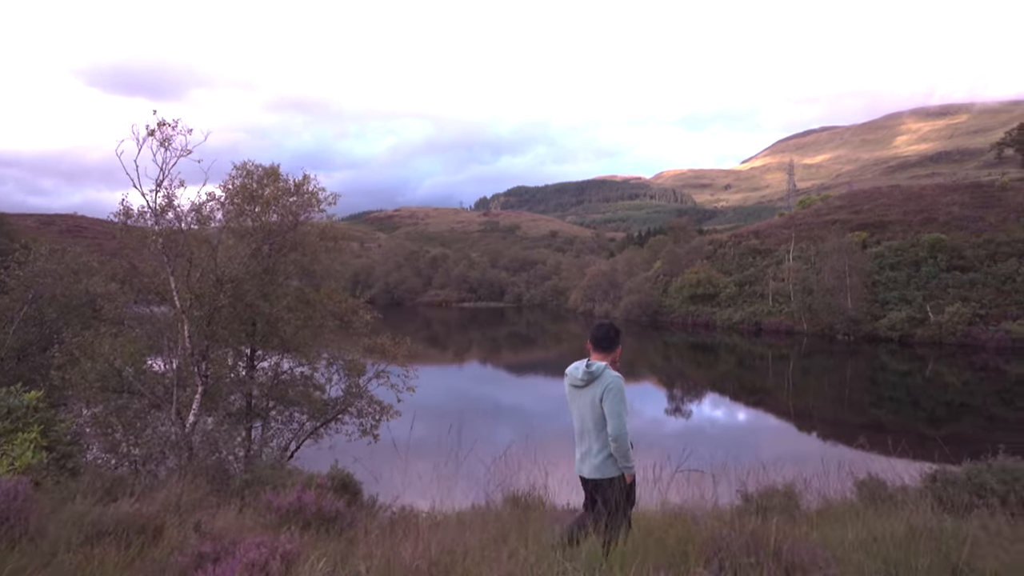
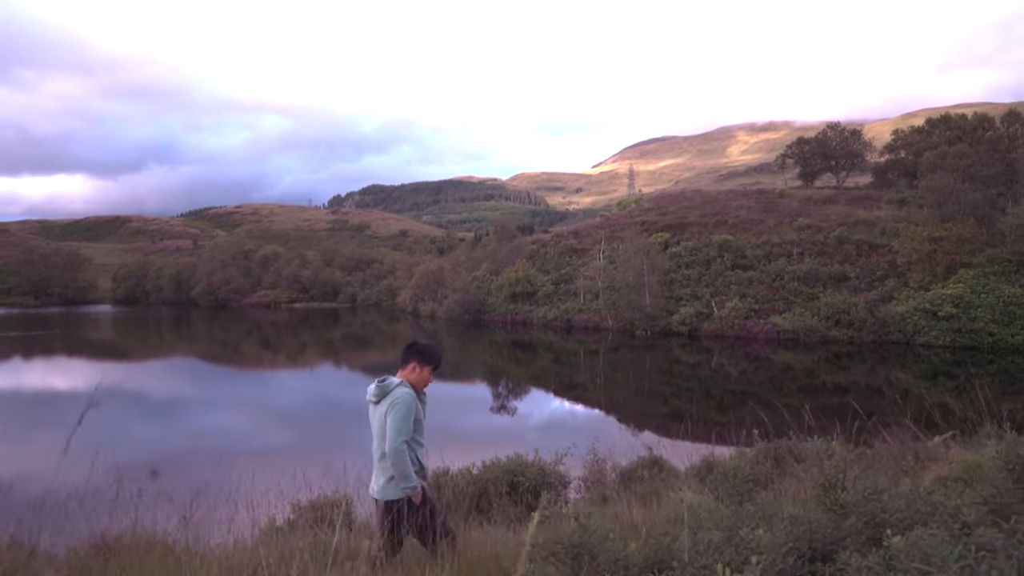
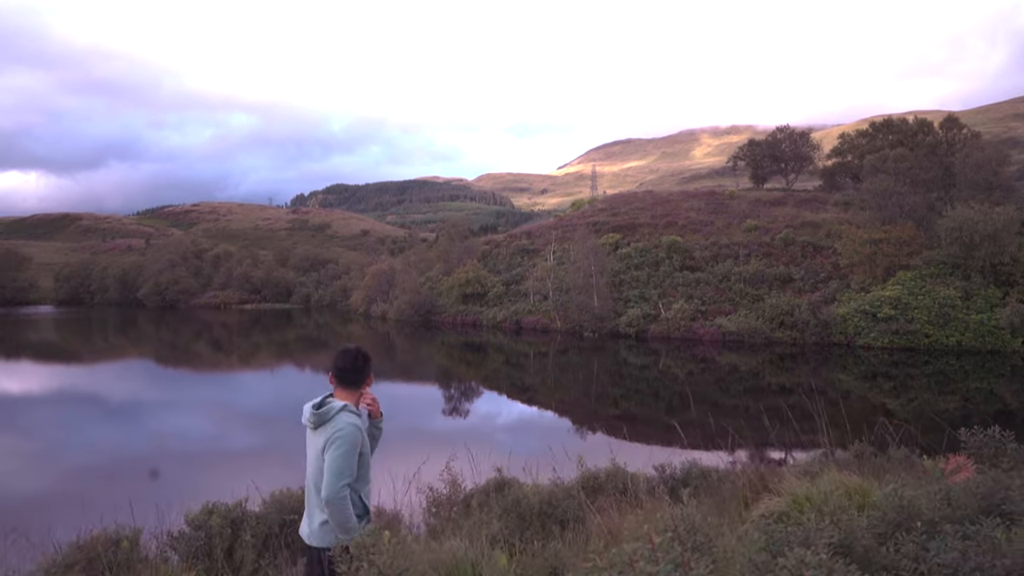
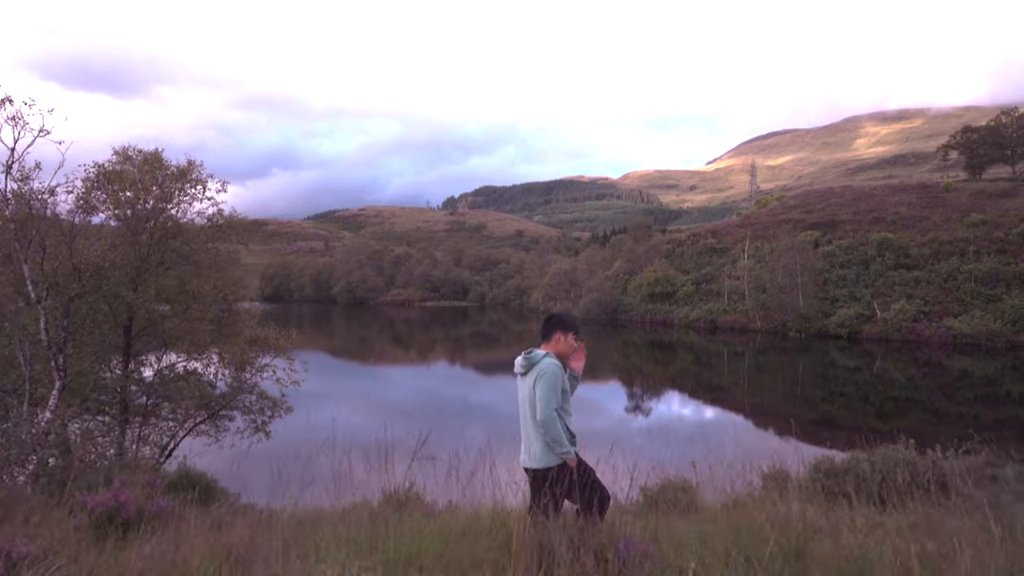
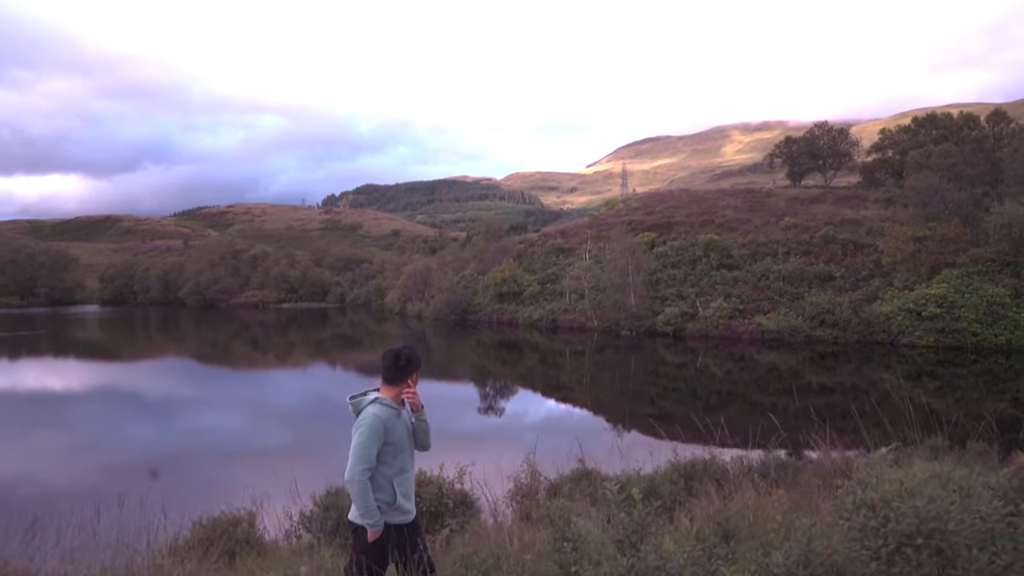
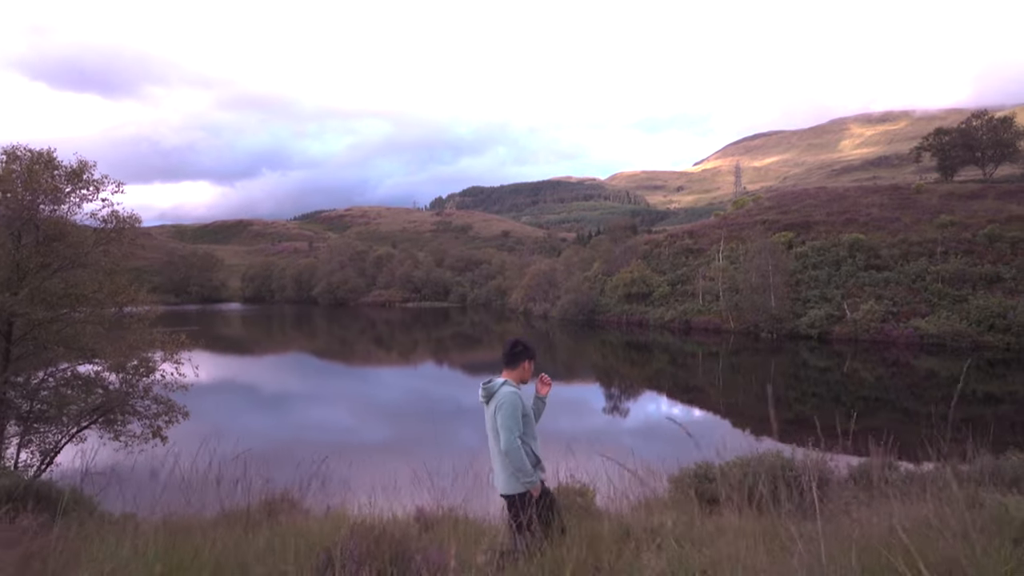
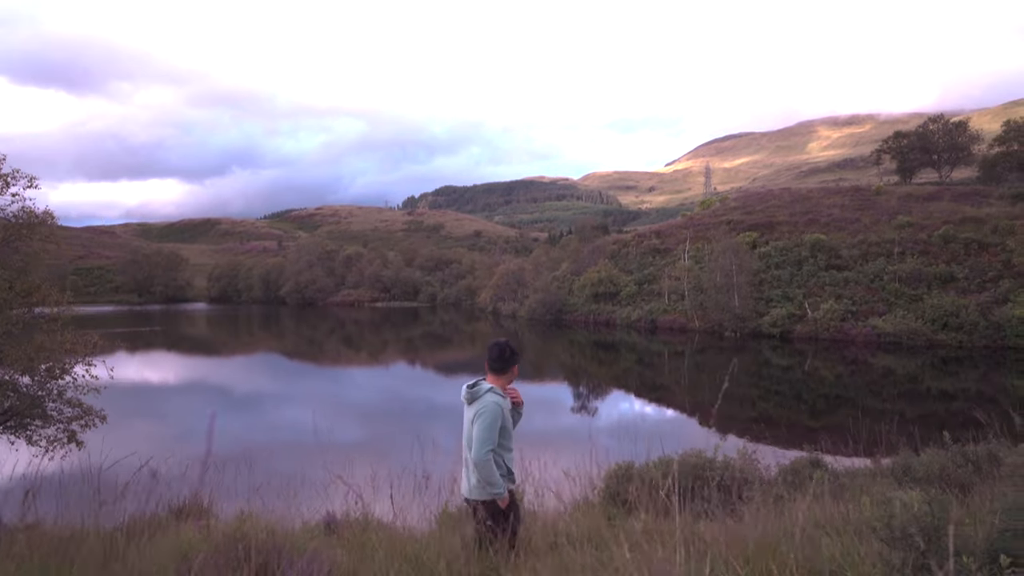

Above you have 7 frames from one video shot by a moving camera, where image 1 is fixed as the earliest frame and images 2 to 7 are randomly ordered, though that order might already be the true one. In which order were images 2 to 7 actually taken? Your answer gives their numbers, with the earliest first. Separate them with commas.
4, 6, 7, 2, 5, 3
